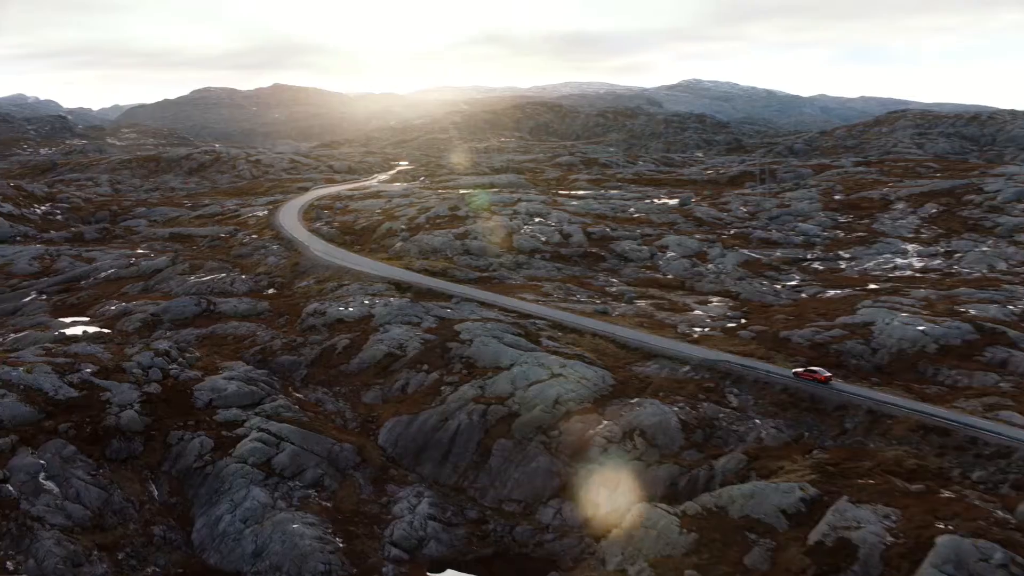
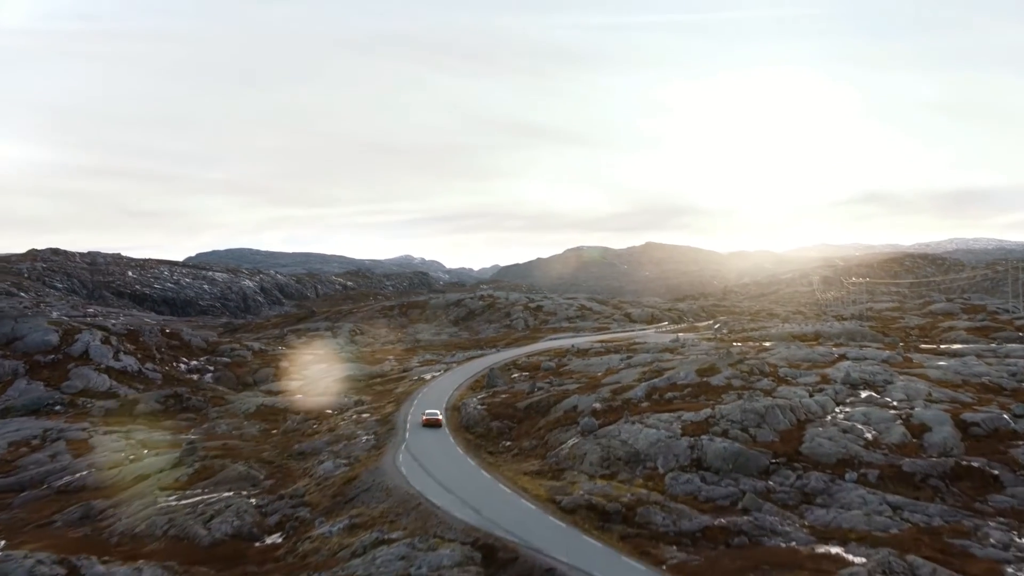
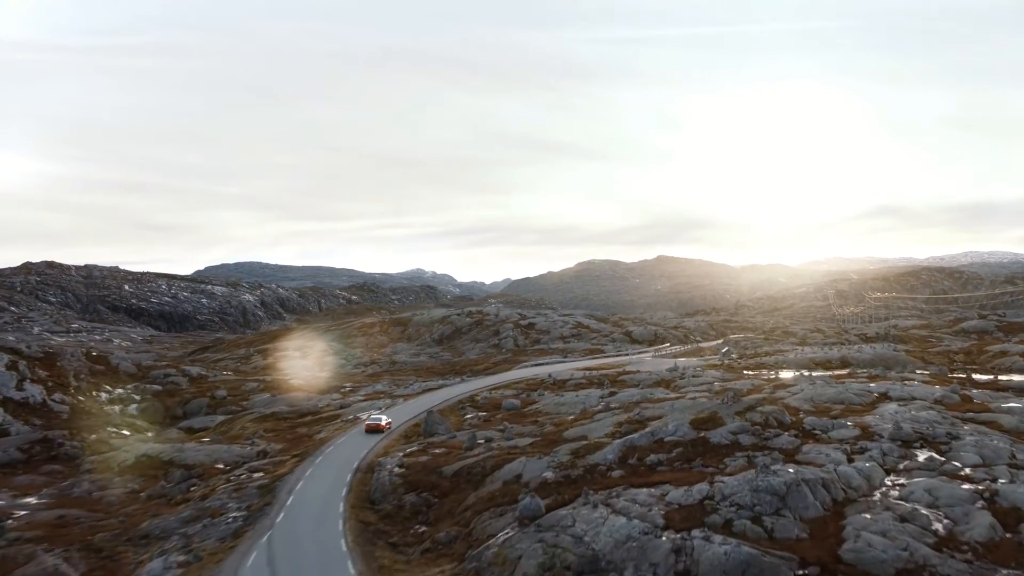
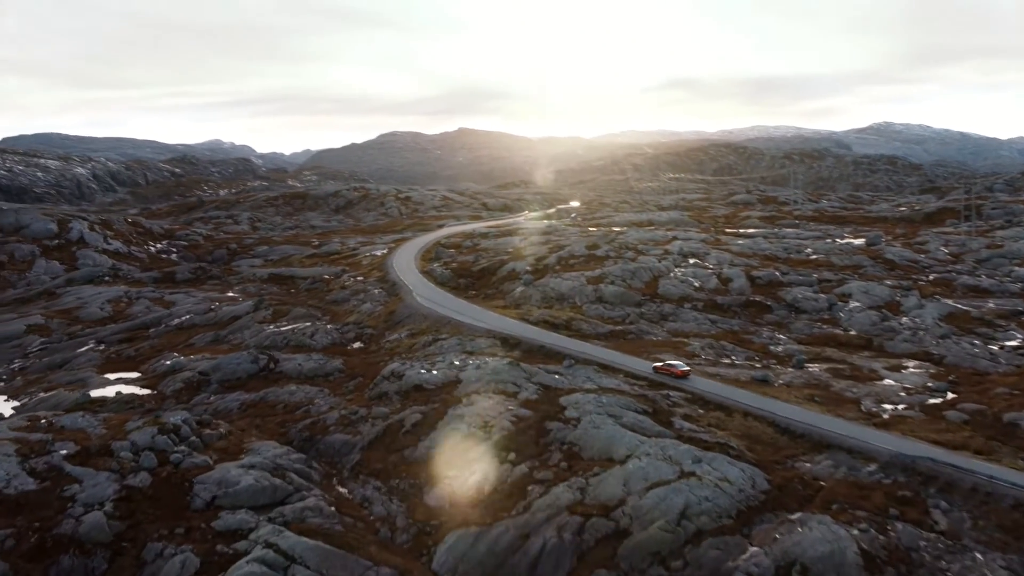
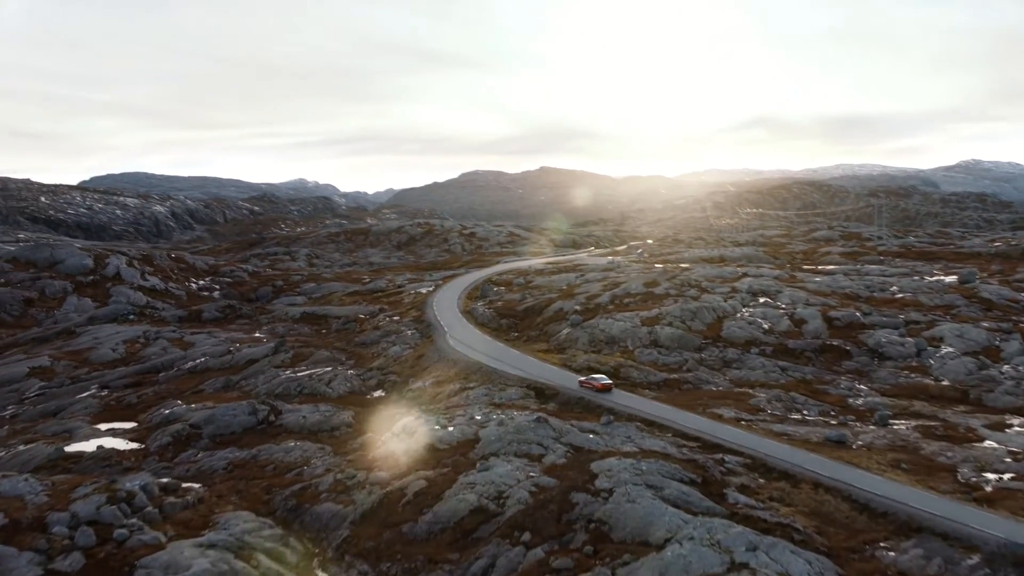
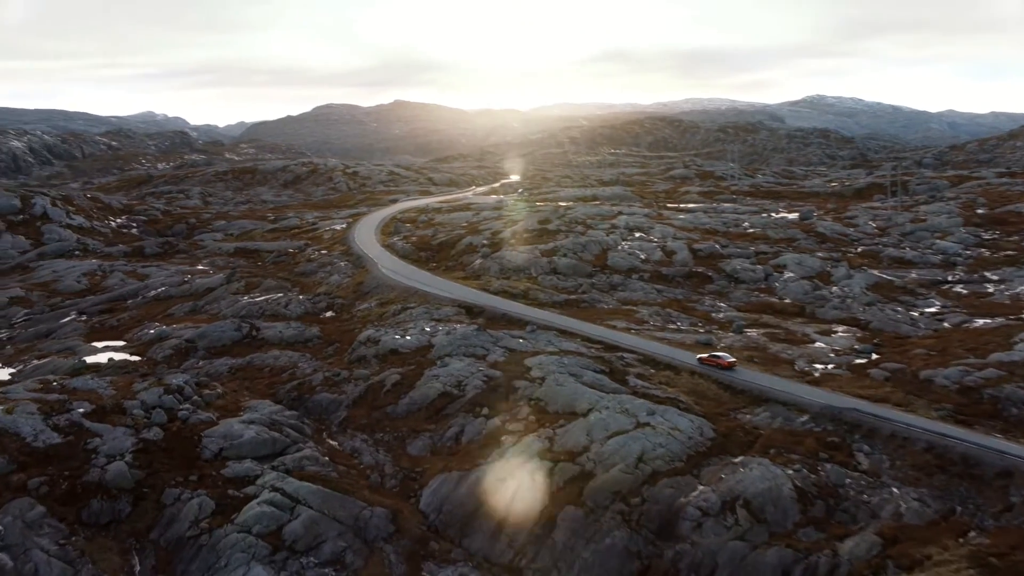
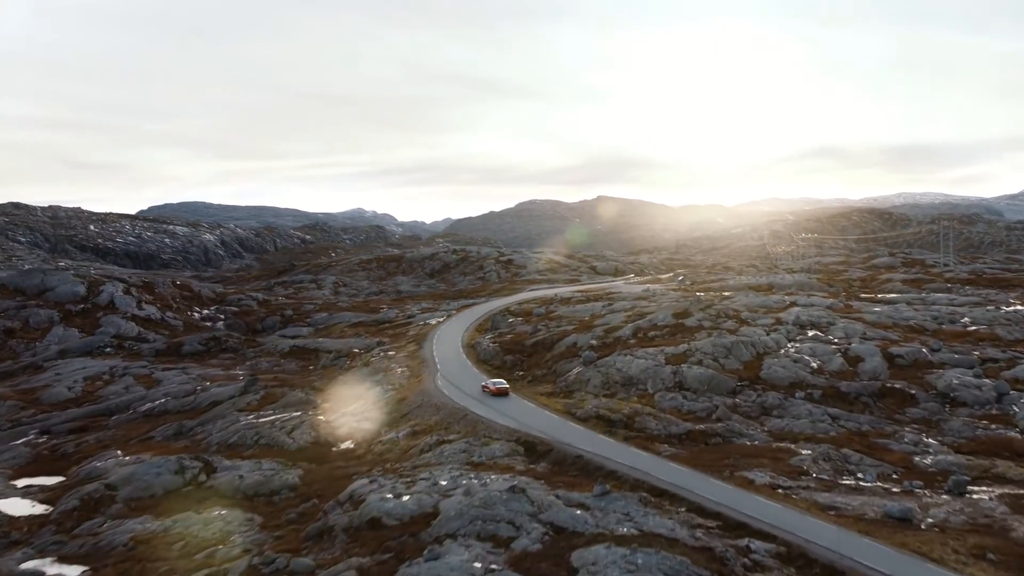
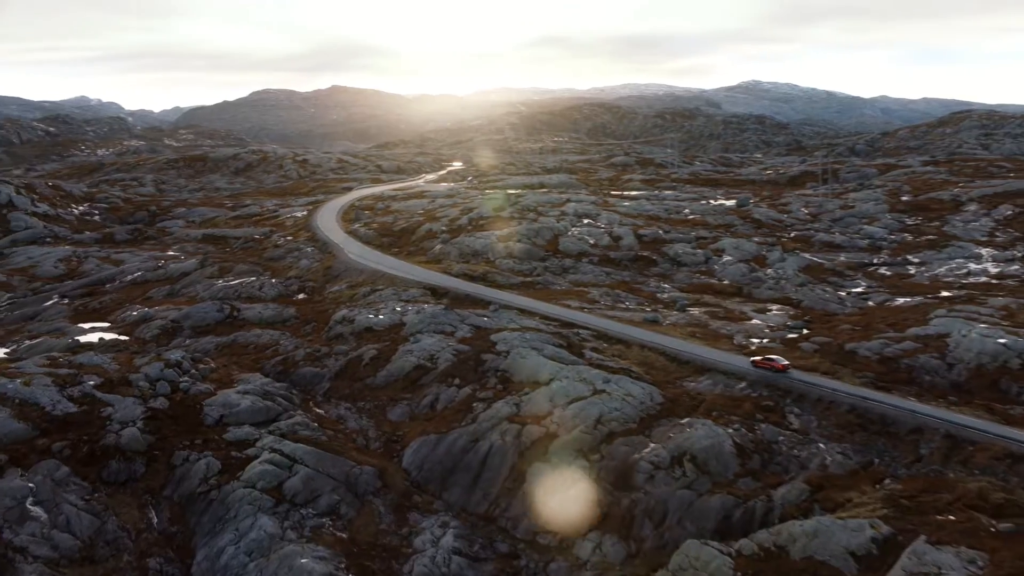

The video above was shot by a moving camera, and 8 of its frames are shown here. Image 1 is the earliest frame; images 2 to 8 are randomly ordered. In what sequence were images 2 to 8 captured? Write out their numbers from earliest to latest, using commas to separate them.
8, 6, 4, 5, 7, 2, 3
